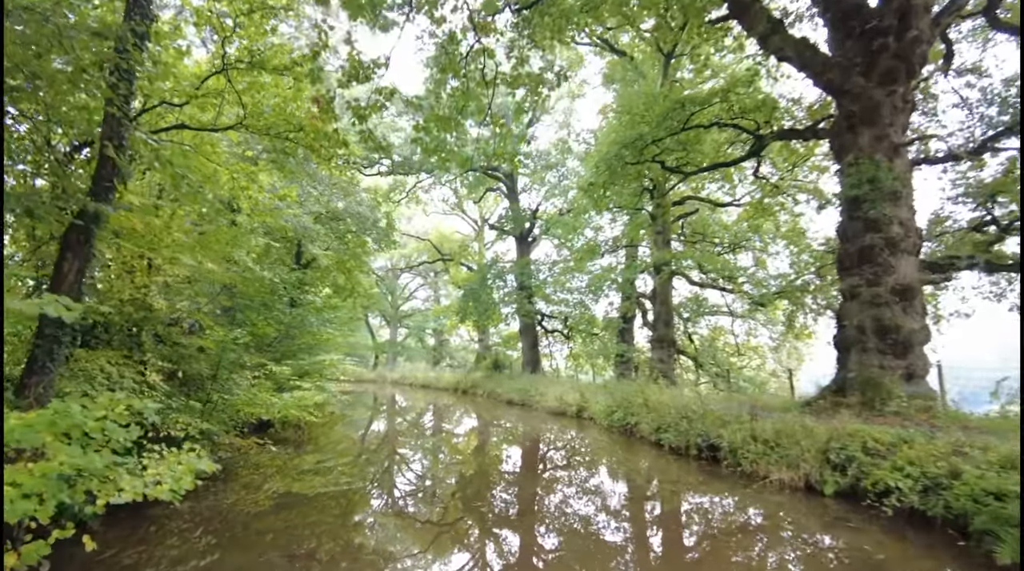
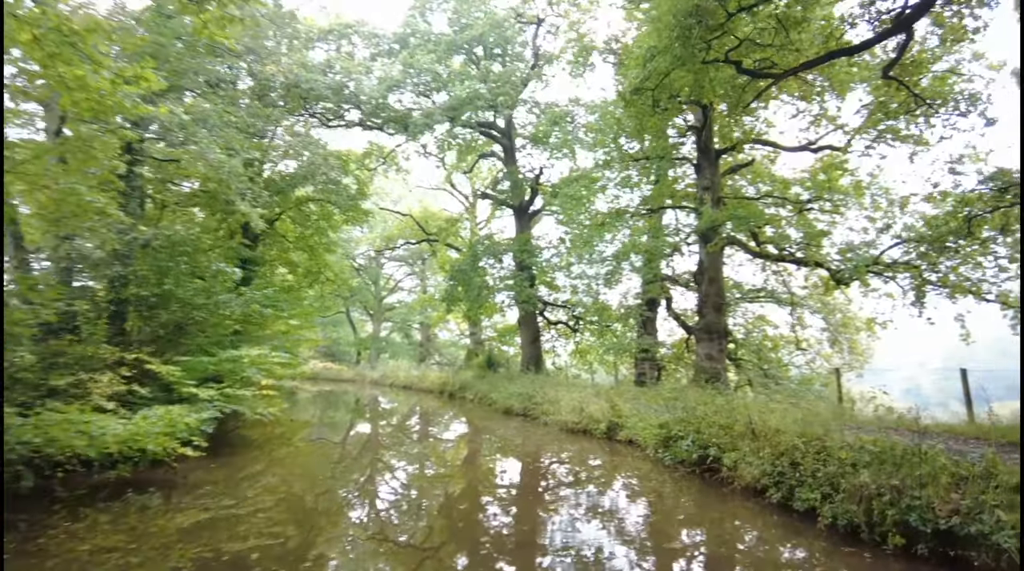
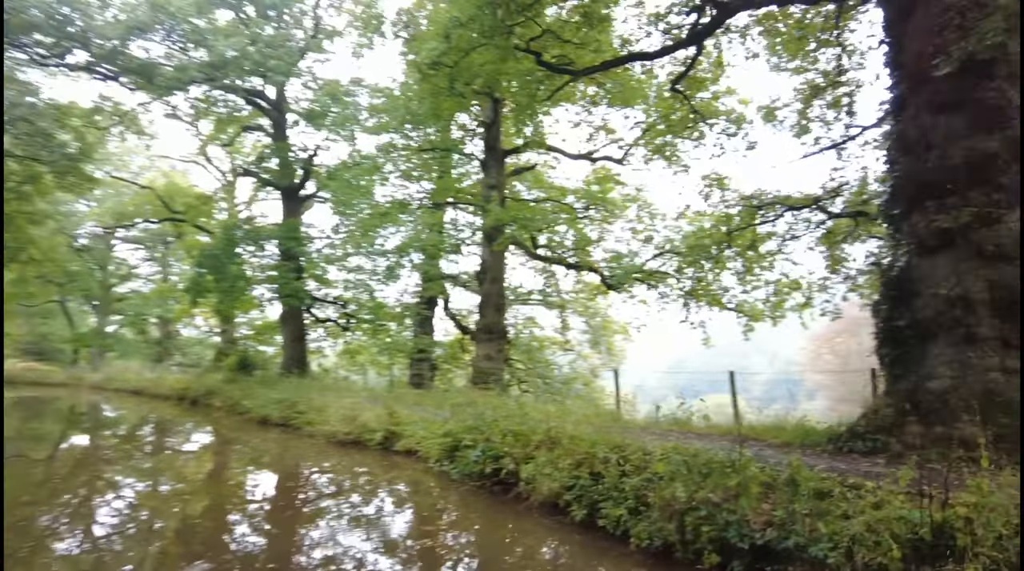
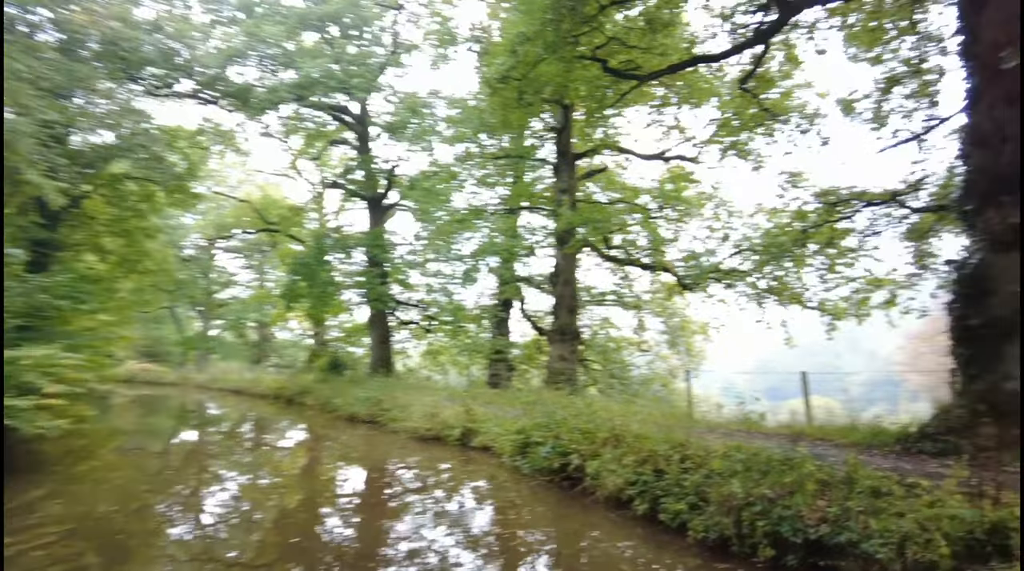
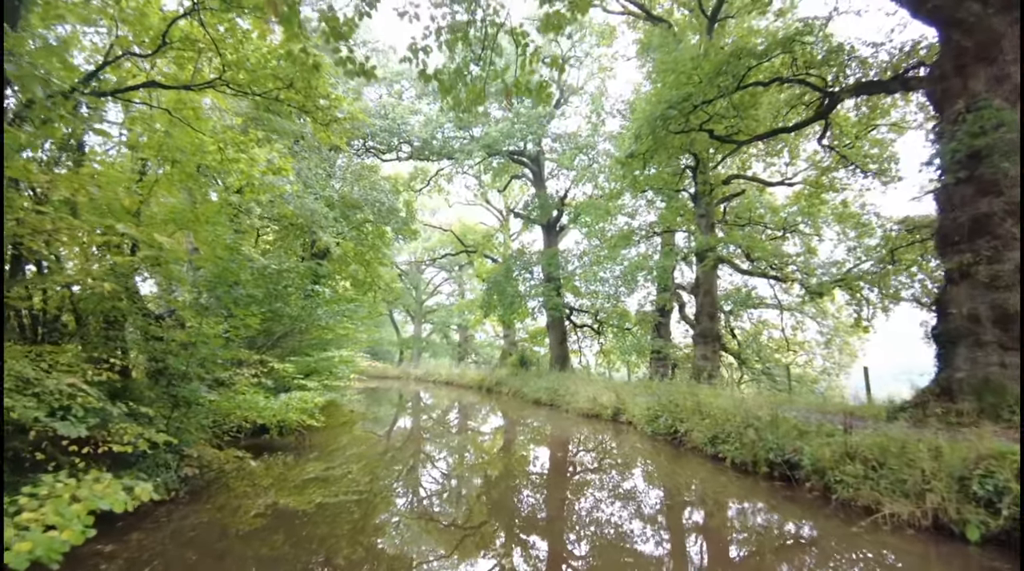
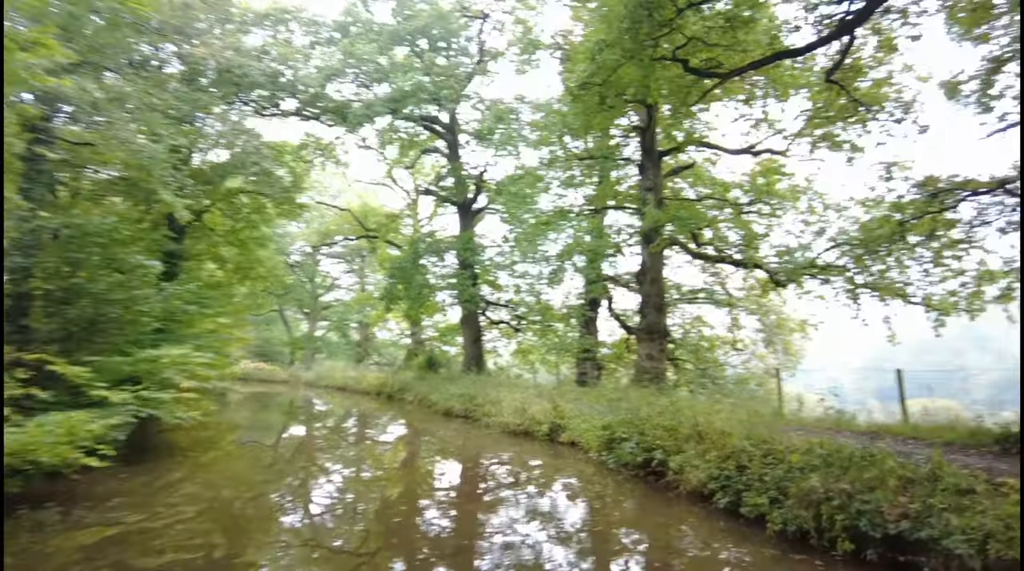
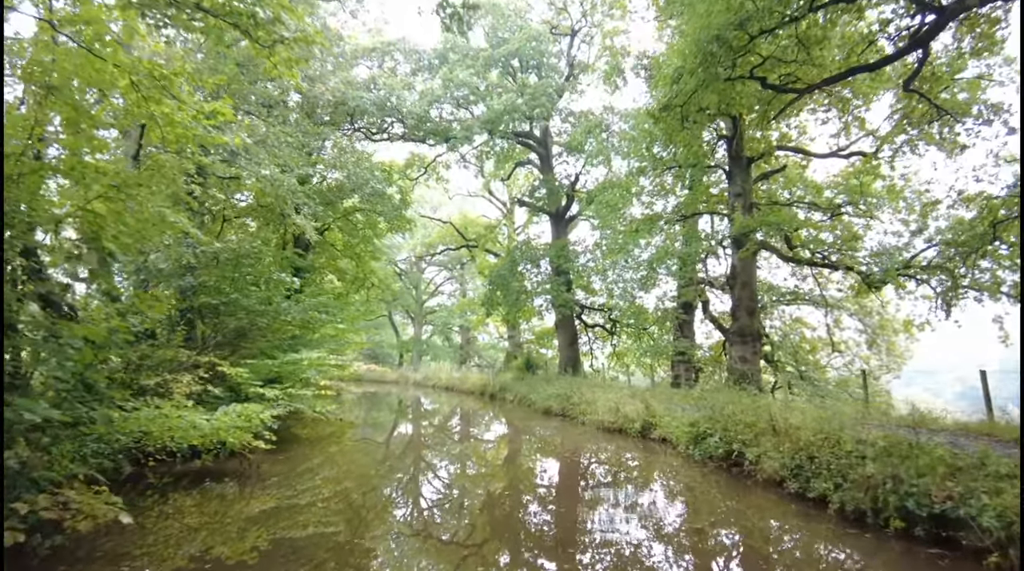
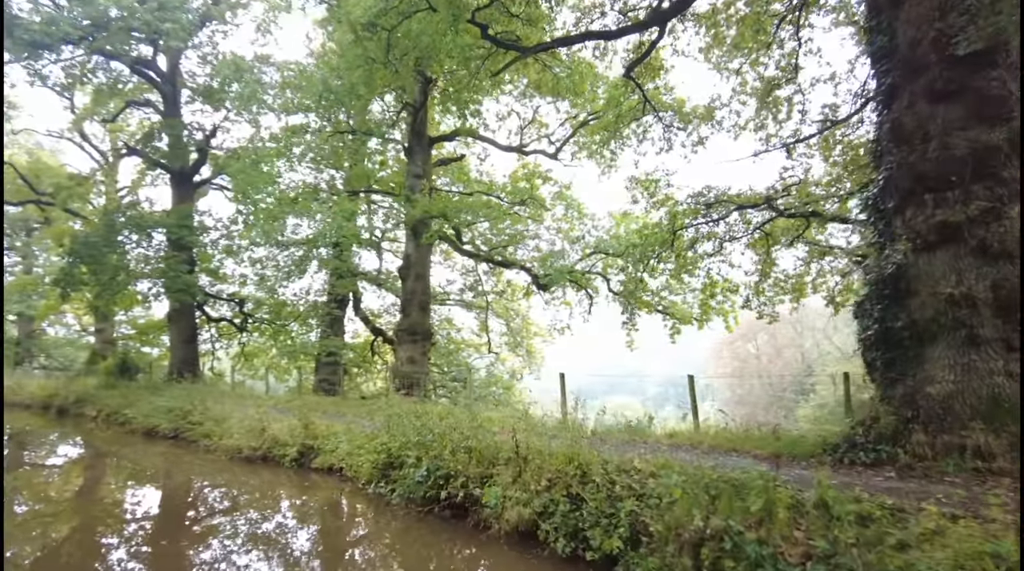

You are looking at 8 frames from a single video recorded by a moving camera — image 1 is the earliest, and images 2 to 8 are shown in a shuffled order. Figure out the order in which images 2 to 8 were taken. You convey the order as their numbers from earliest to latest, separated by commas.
5, 7, 2, 6, 4, 3, 8
